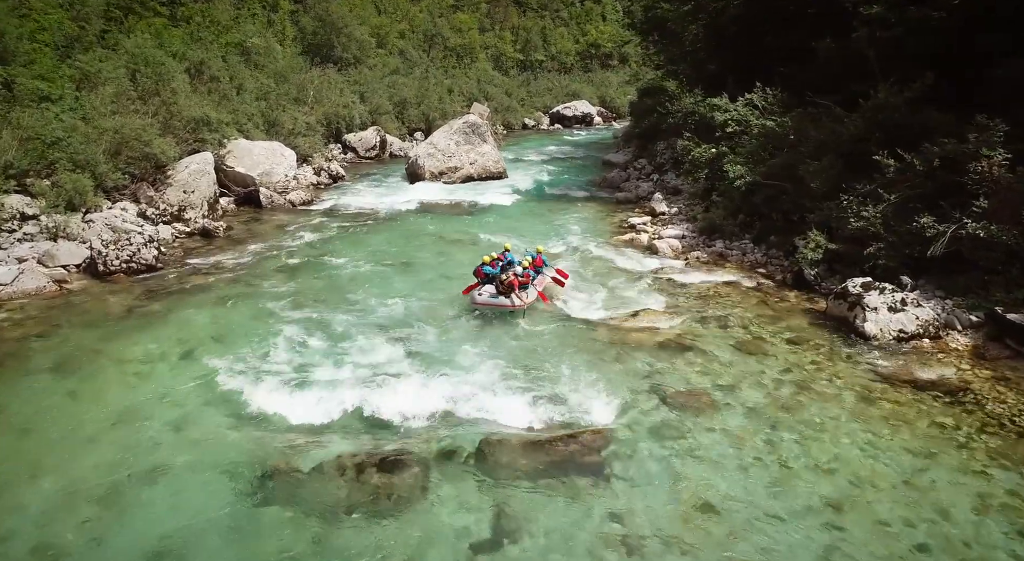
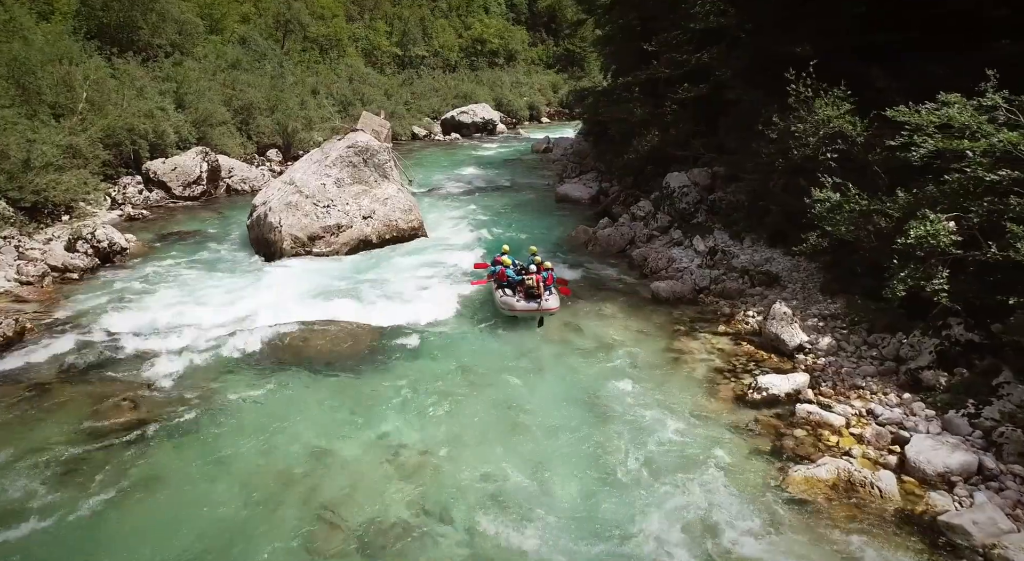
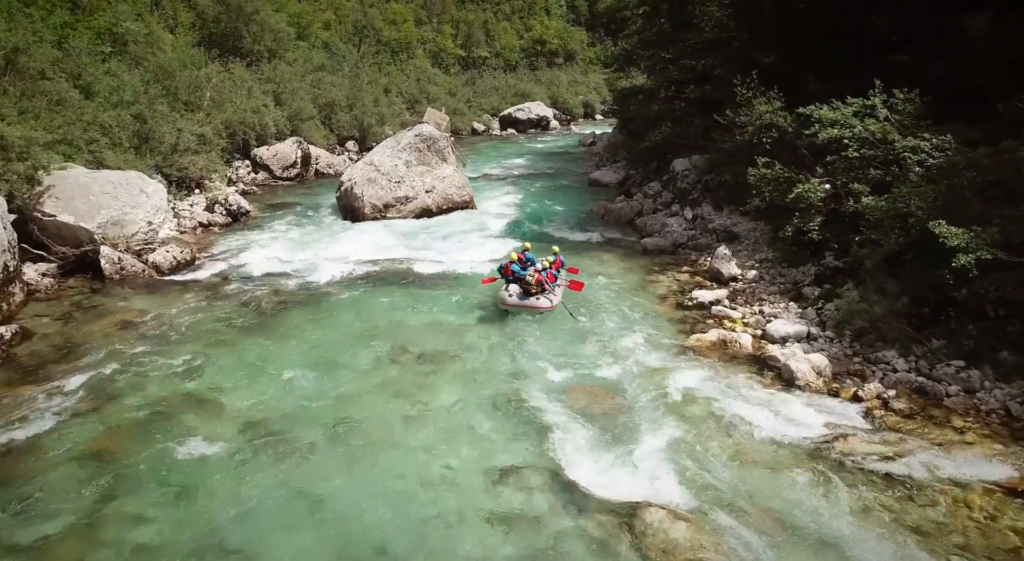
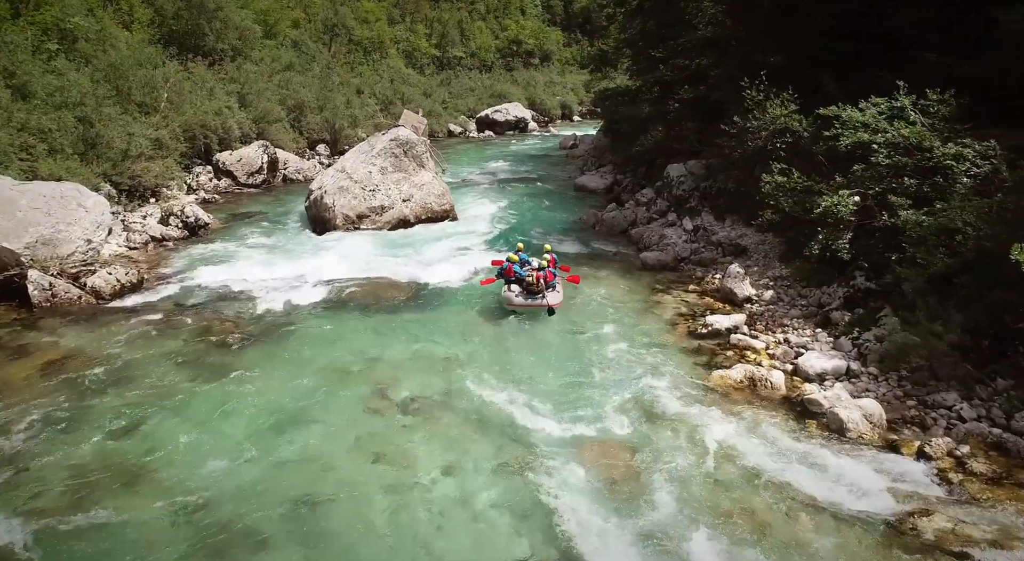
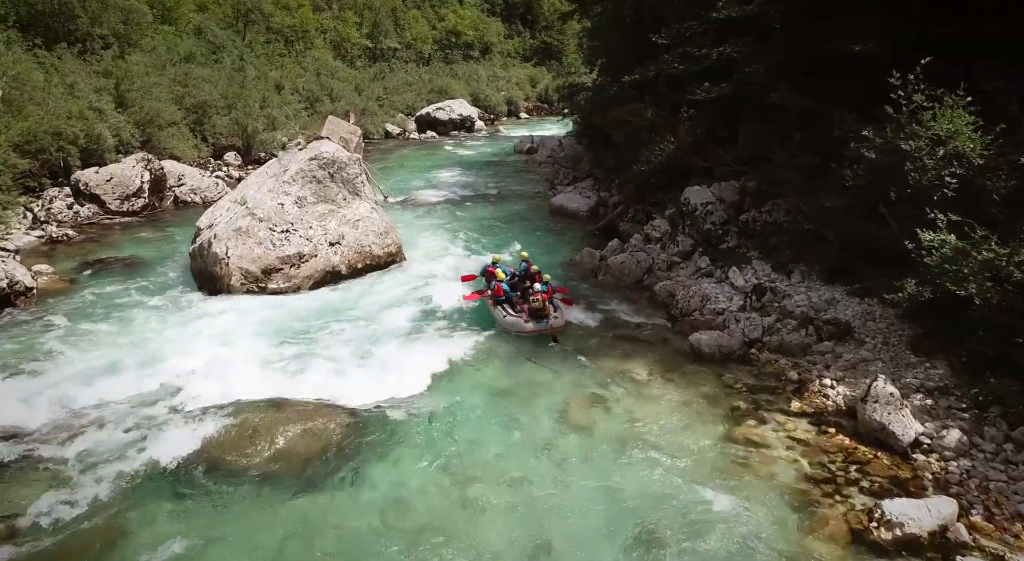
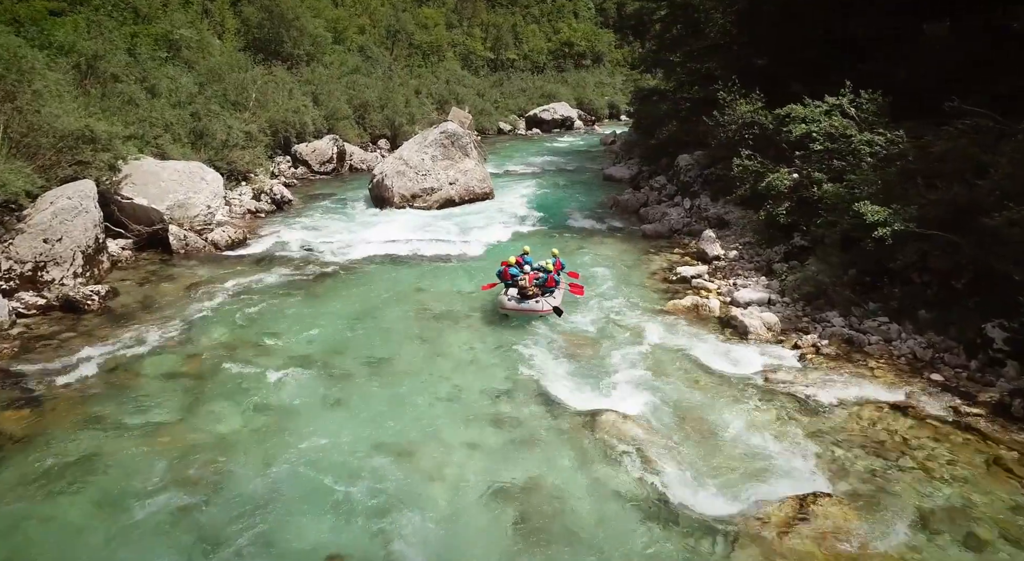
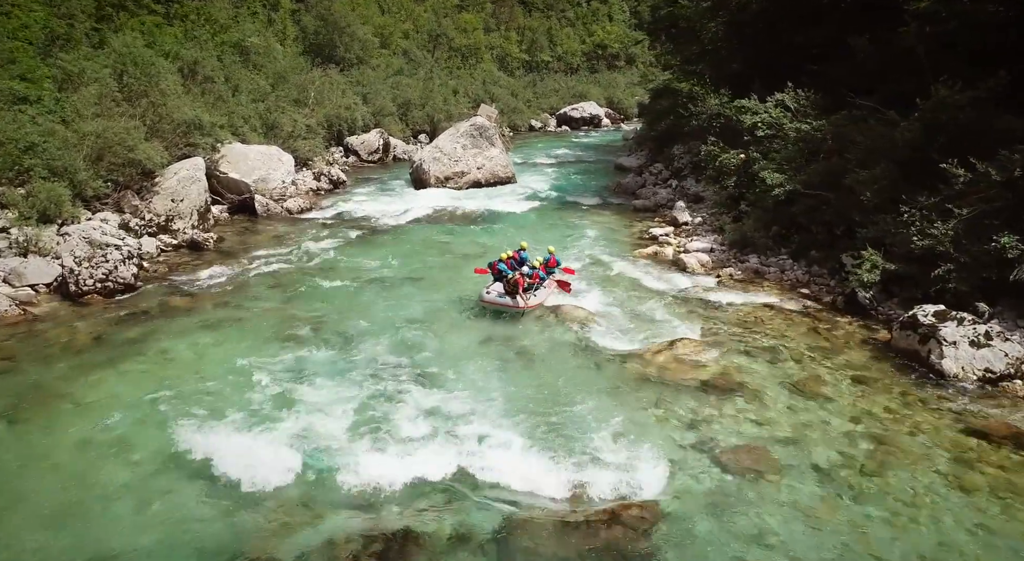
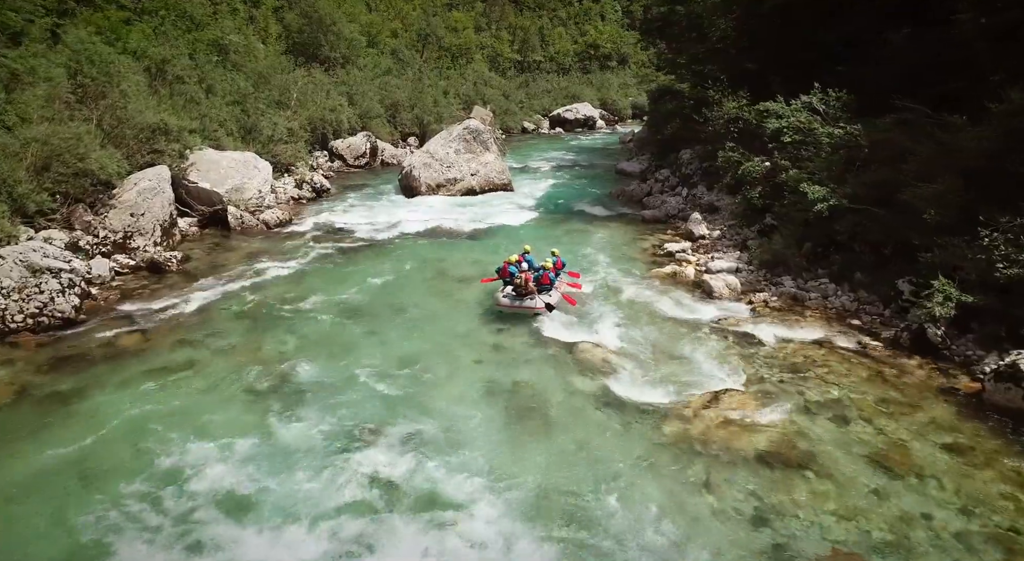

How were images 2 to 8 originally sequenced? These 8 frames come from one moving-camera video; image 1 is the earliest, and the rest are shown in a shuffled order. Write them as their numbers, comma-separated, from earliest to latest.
7, 8, 6, 3, 4, 2, 5
